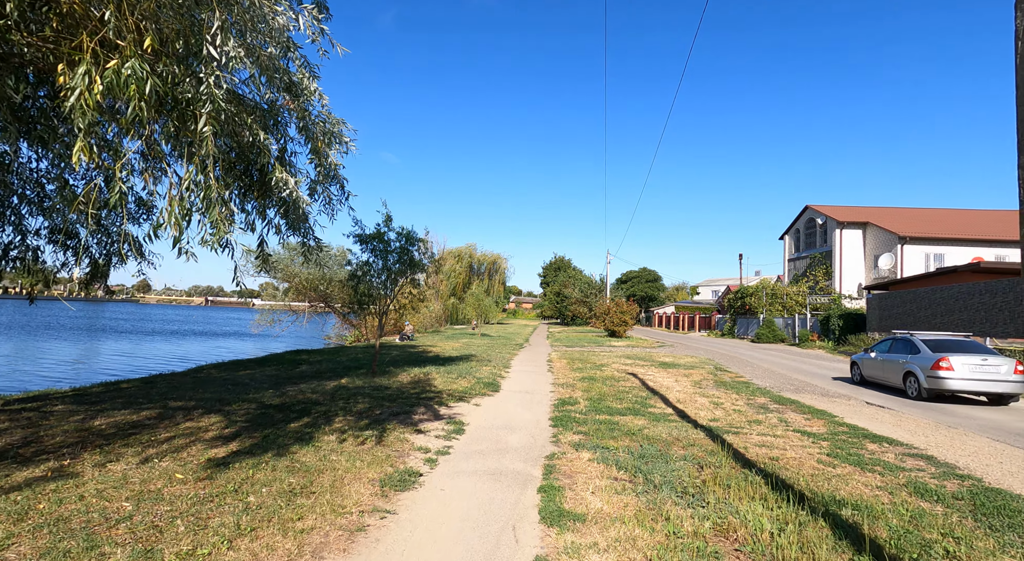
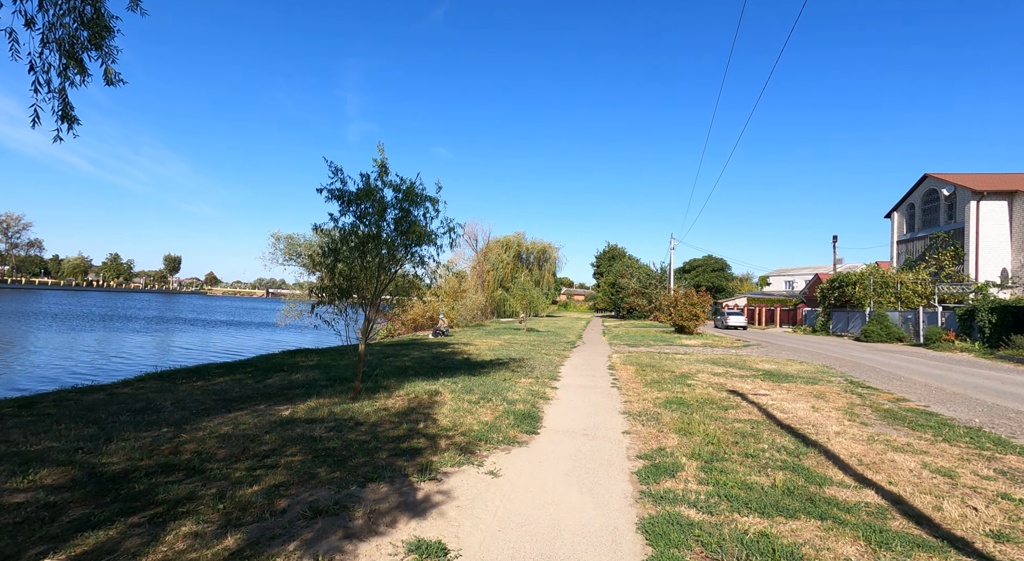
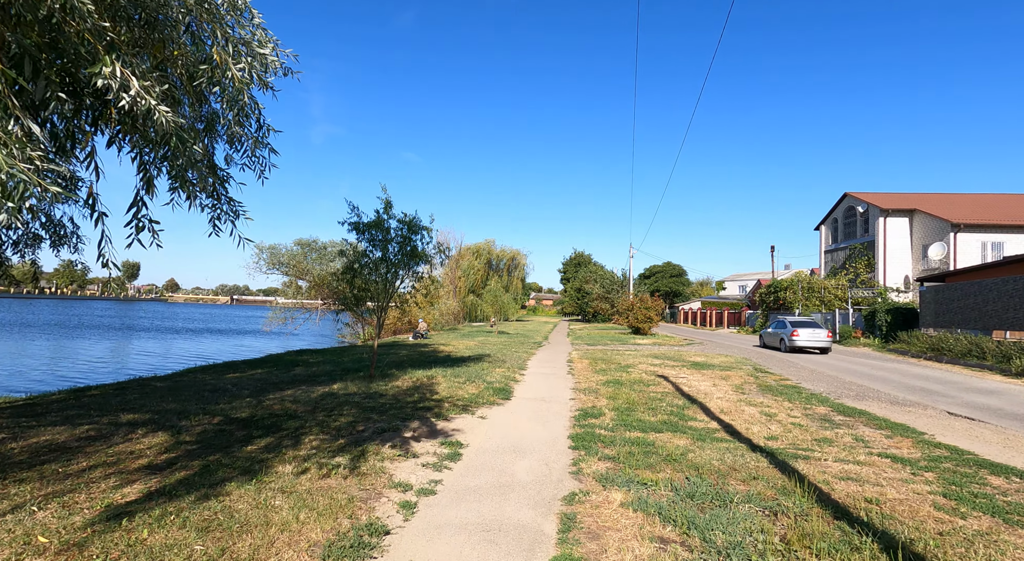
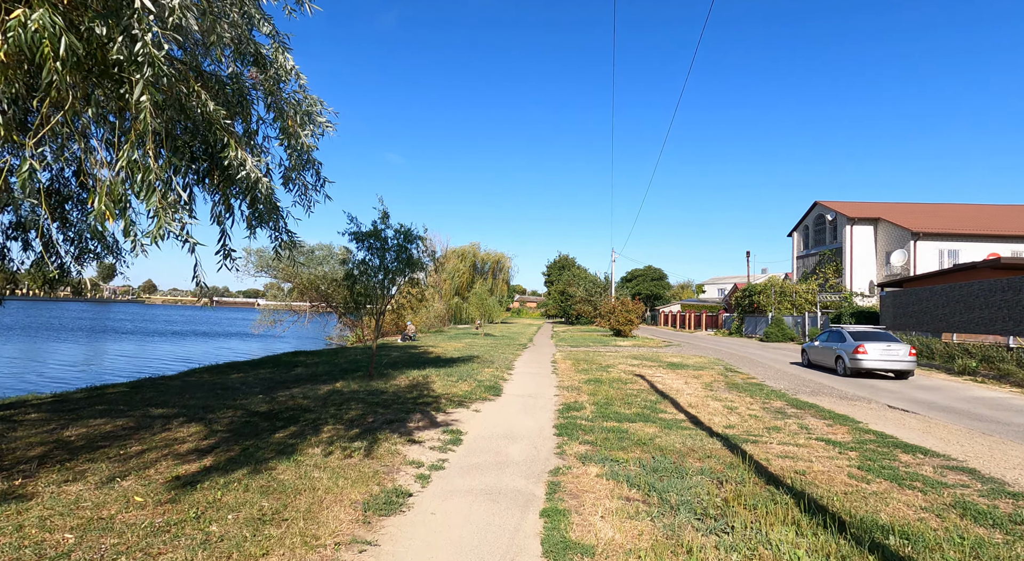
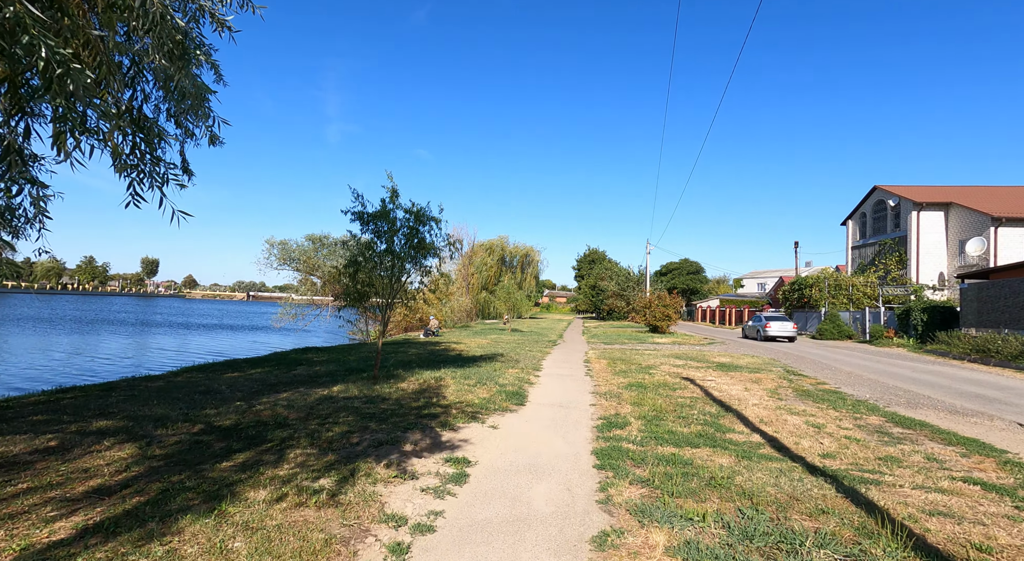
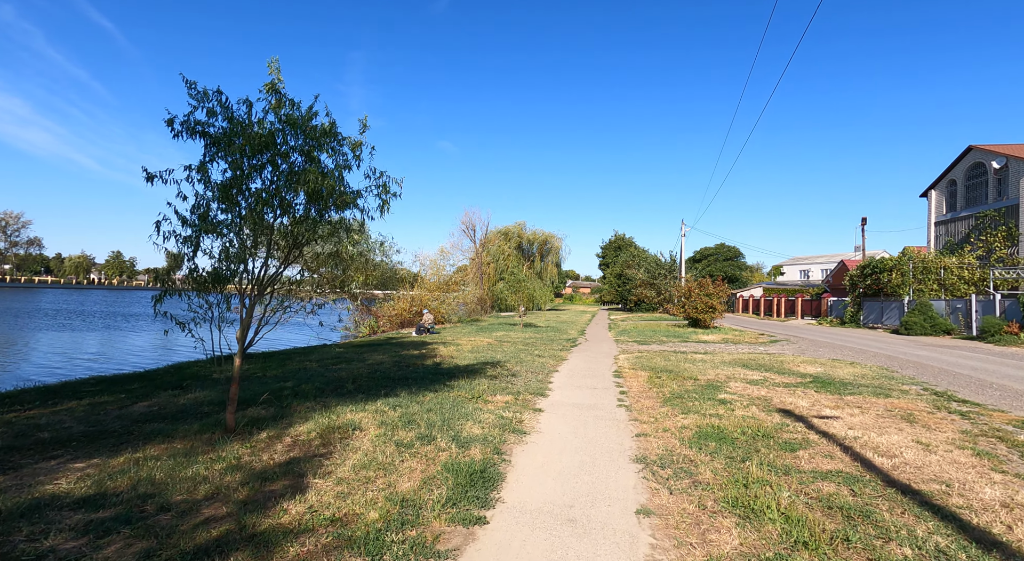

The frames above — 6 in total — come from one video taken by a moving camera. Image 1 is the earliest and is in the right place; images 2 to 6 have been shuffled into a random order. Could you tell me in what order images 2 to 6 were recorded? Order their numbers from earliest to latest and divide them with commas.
4, 3, 5, 2, 6
